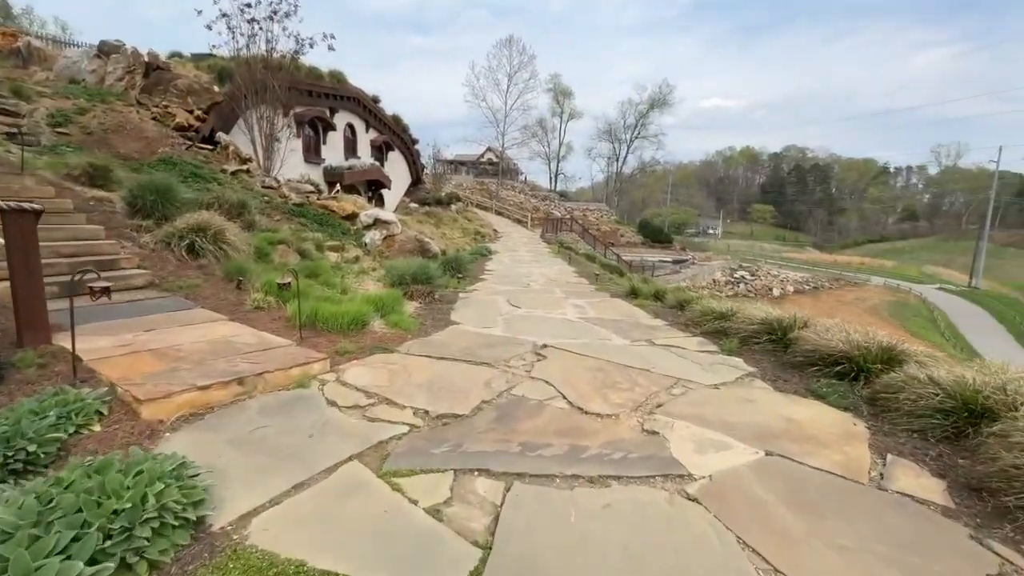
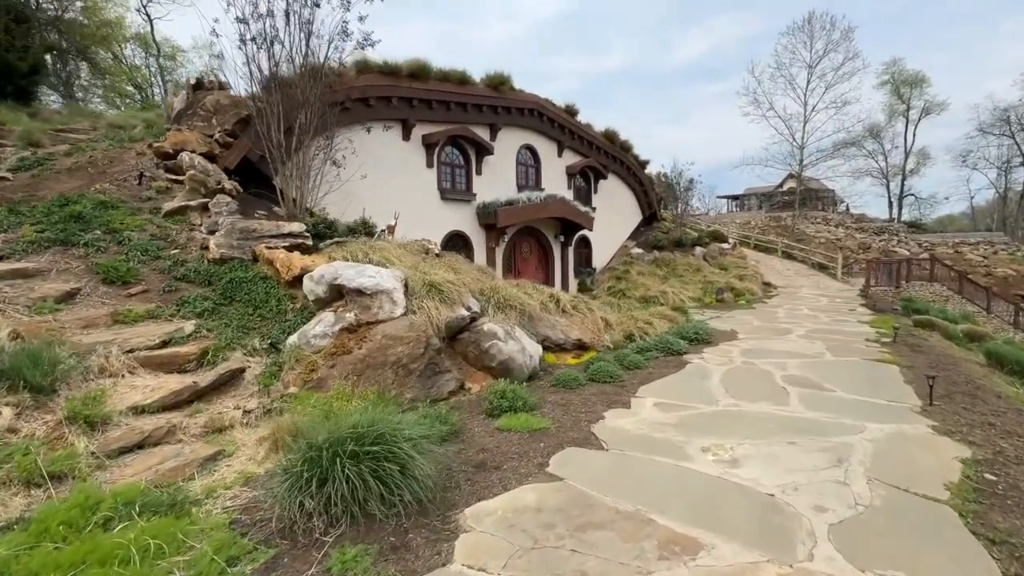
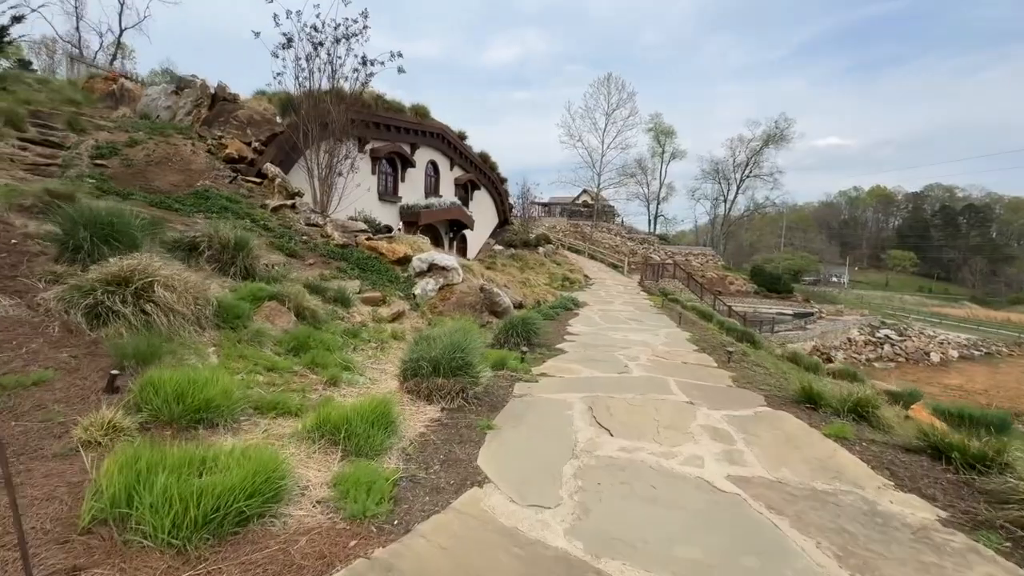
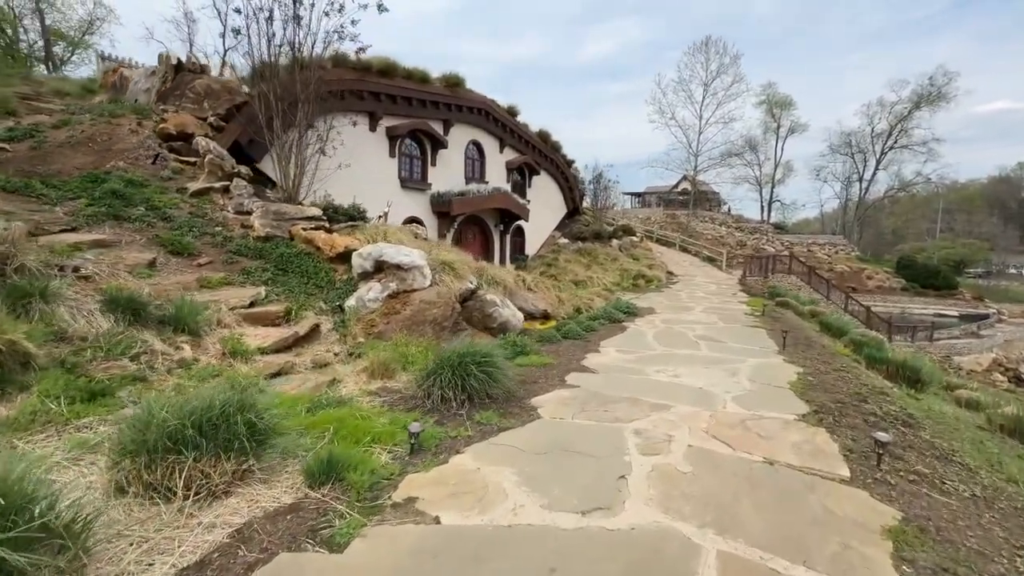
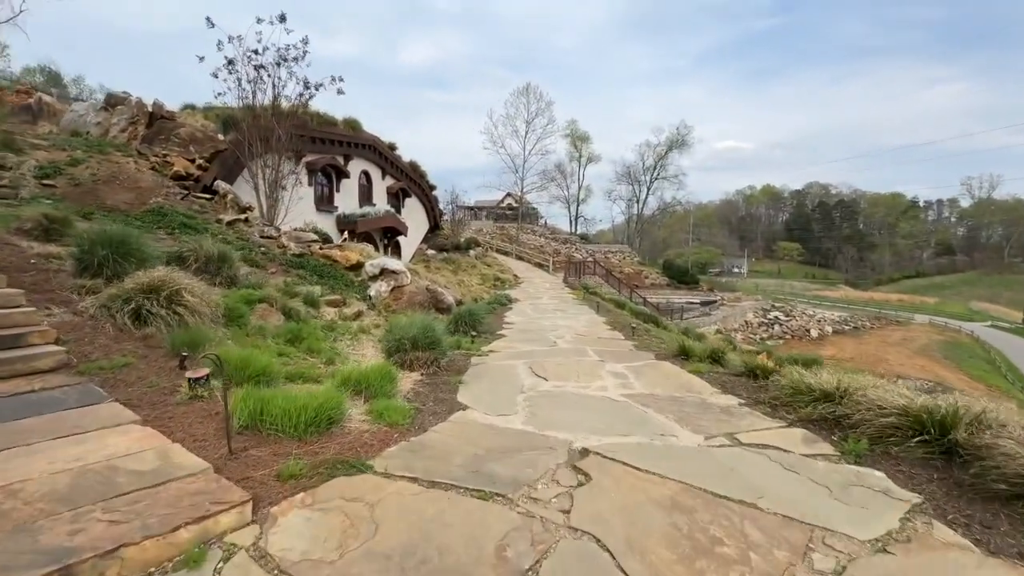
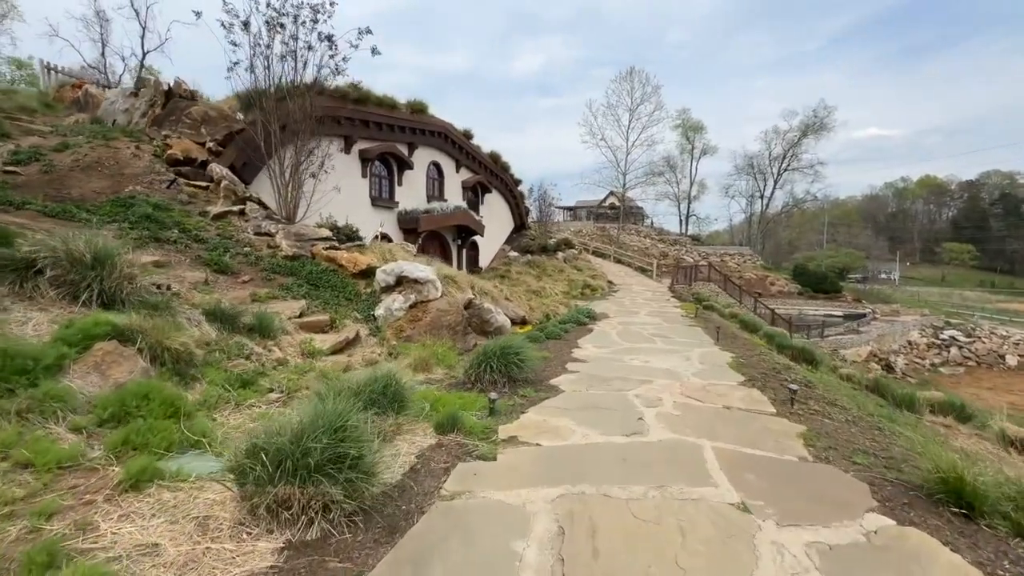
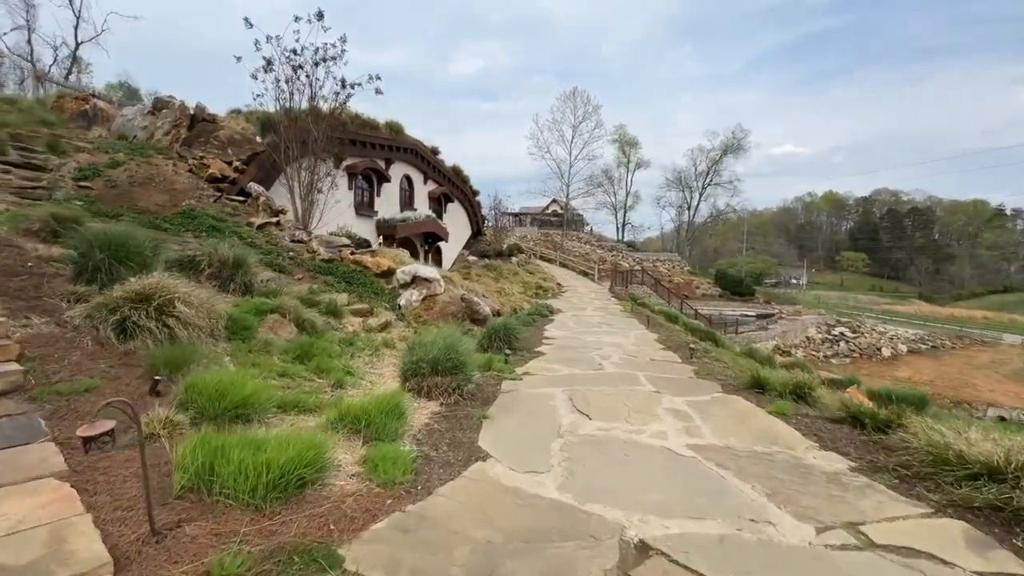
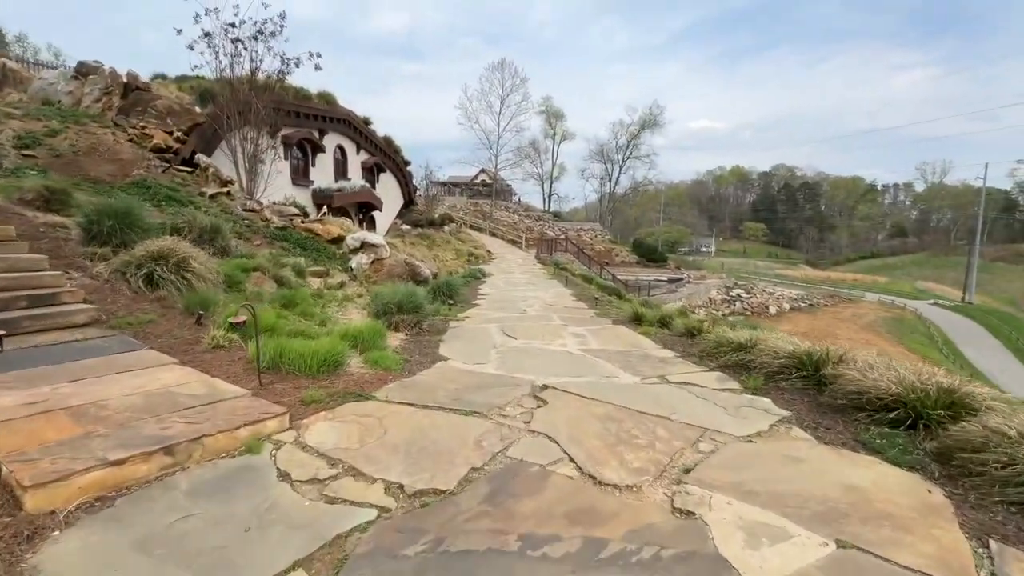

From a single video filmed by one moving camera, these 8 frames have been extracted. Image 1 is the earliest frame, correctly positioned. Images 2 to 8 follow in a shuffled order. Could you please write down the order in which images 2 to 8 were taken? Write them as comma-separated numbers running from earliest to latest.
8, 5, 7, 3, 6, 4, 2
